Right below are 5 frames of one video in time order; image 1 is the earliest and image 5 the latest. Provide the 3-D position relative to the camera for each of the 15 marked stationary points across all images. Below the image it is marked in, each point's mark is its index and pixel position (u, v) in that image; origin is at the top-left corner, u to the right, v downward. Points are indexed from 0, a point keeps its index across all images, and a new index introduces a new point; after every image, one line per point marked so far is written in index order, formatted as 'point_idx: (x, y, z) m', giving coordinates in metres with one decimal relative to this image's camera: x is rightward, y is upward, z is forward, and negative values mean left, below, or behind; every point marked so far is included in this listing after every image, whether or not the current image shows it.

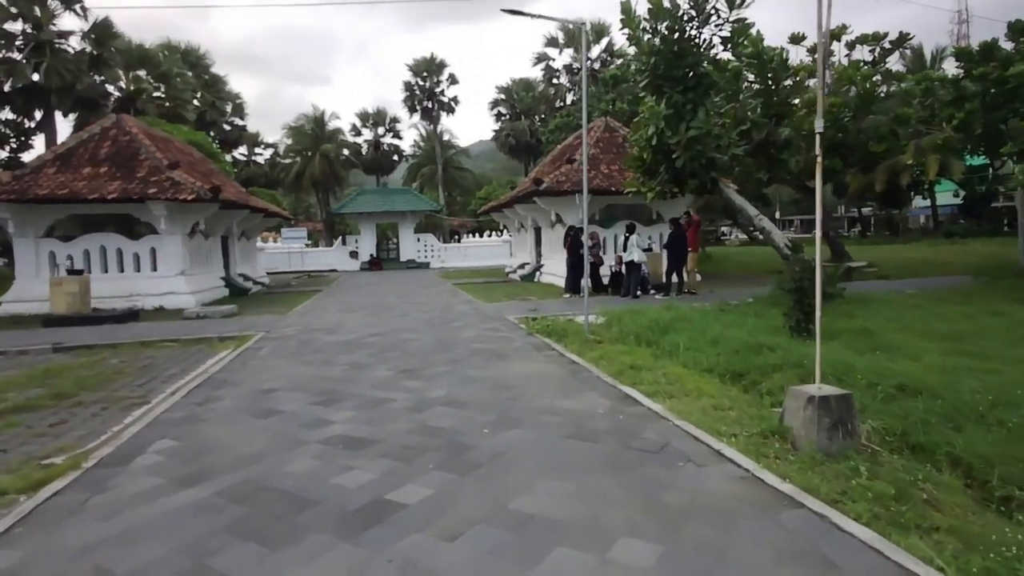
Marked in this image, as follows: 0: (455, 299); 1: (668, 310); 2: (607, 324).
0: (-3.3, -0.6, +19.7) m
1: (+5.6, -0.9, +12.8) m
2: (+3.2, -1.3, +12.0) m
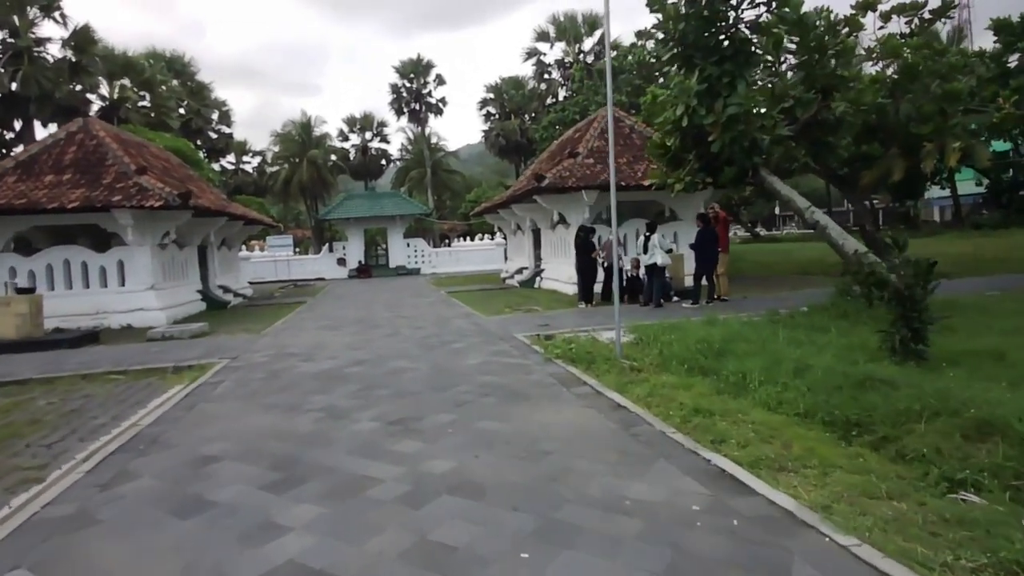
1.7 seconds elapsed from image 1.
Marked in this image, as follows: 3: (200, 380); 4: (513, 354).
0: (-2.9, -1.1, +17.5) m
1: (+6.1, -1.1, +10.7) m
2: (+3.7, -1.6, +9.9) m
3: (-8.6, -2.5, +9.6) m
4: (+0.1, -1.9, +10.0) m
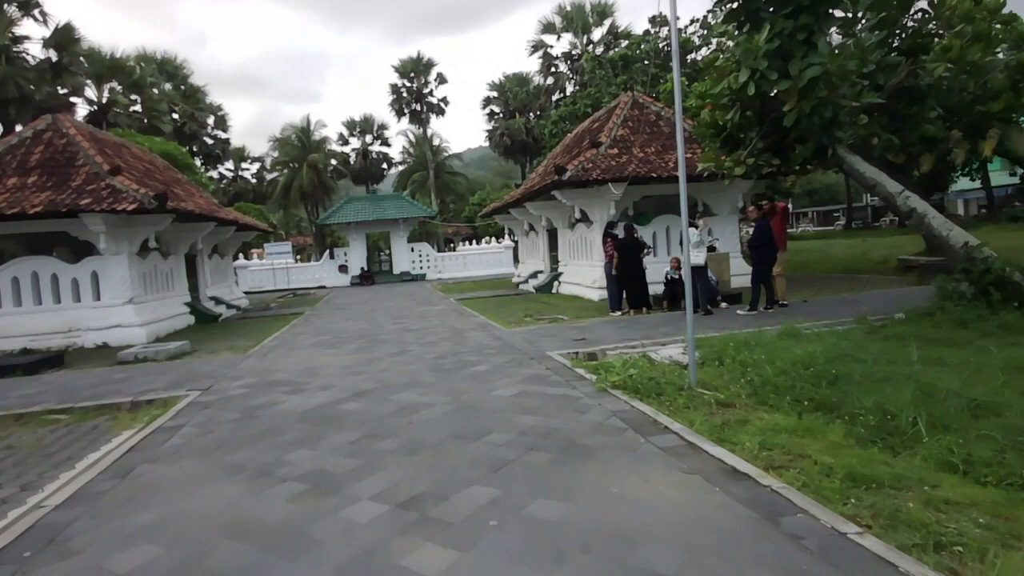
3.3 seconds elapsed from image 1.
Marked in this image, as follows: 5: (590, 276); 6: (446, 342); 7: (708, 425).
0: (-1.9, -1.4, +15.5) m
1: (+7.0, -1.2, +8.6) m
2: (+4.6, -1.8, +7.8) m
3: (-7.7, -2.9, +7.6) m
4: (+1.0, -2.1, +7.9) m
5: (+4.1, +0.7, +18.7) m
6: (-2.2, -1.8, +11.9) m
7: (+3.3, -2.2, +5.7) m
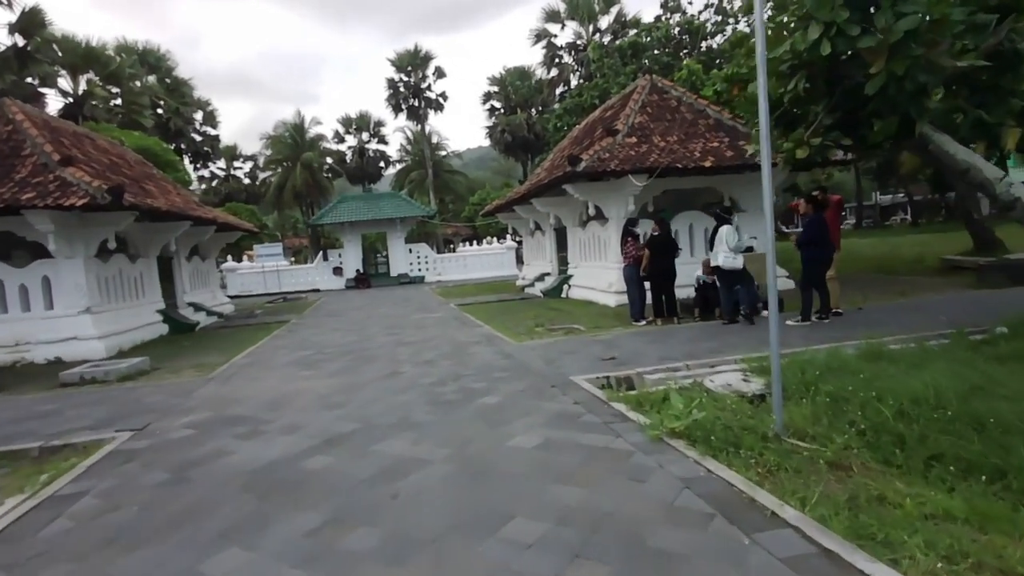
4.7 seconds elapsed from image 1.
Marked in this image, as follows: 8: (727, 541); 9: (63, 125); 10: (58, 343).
0: (-1.6, -1.7, +13.6) m
1: (+7.3, -1.4, +6.7) m
2: (+4.9, -2.0, +5.9) m
3: (-7.3, -3.2, +5.7) m
4: (+1.3, -2.3, +6.0) m
5: (+4.4, +0.4, +16.8) m
6: (-1.9, -2.1, +10.0) m
7: (+3.6, -2.4, +3.8) m
8: (+2.2, -2.6, +3.6) m
9: (-24.1, +8.8, +19.0) m
10: (-19.4, -2.4, +15.0) m
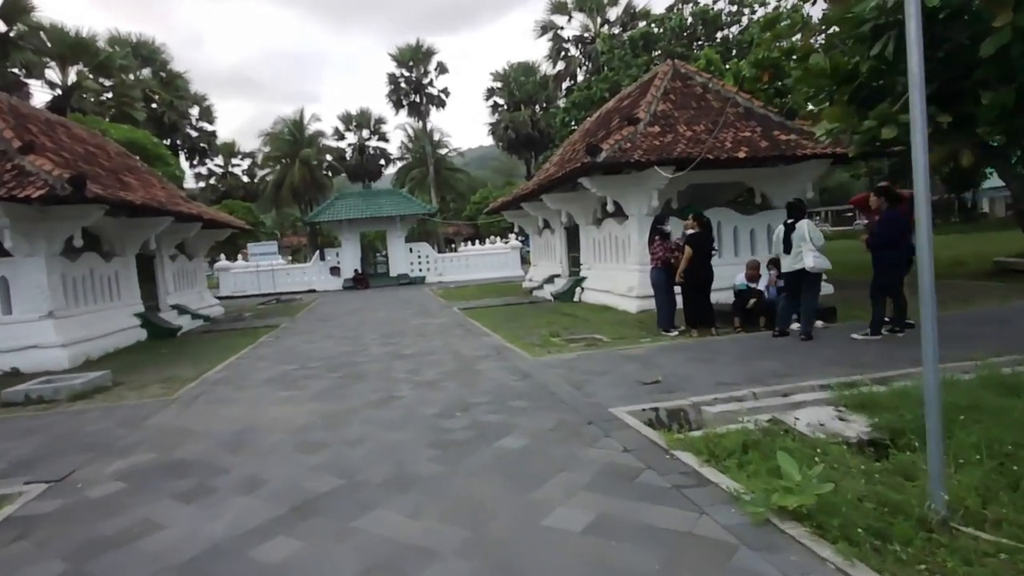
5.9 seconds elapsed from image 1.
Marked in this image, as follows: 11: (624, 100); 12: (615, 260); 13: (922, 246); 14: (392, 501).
0: (-1.2, -1.8, +11.9) m
1: (+7.8, -1.6, +5.1) m
2: (+5.4, -2.1, +4.2) m
3: (-6.8, -3.3, +4.0) m
4: (+1.8, -2.5, +4.3) m
5: (+4.9, +0.2, +15.2) m
6: (-1.4, -2.2, +8.3) m
7: (+4.1, -2.6, +2.2) m
8: (+2.7, -2.8, +2.0) m
9: (-23.6, +8.7, +17.4) m
10: (-18.9, -2.4, +13.4) m
11: (+5.9, +9.8, +18.4) m
12: (+4.8, +1.3, +16.0) m
13: (+4.5, +0.5, +3.9) m
14: (-1.5, -2.7, +4.5) m
